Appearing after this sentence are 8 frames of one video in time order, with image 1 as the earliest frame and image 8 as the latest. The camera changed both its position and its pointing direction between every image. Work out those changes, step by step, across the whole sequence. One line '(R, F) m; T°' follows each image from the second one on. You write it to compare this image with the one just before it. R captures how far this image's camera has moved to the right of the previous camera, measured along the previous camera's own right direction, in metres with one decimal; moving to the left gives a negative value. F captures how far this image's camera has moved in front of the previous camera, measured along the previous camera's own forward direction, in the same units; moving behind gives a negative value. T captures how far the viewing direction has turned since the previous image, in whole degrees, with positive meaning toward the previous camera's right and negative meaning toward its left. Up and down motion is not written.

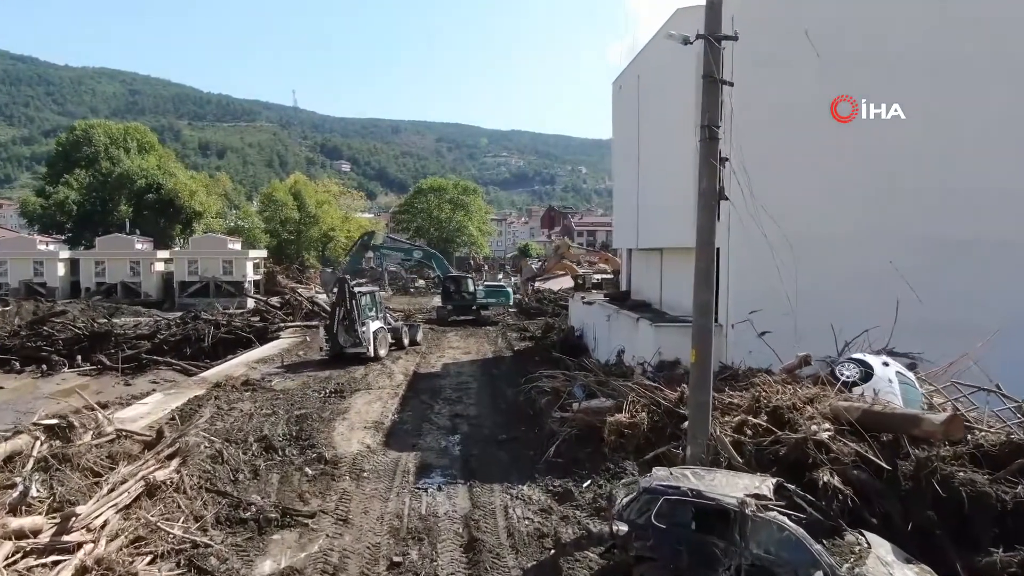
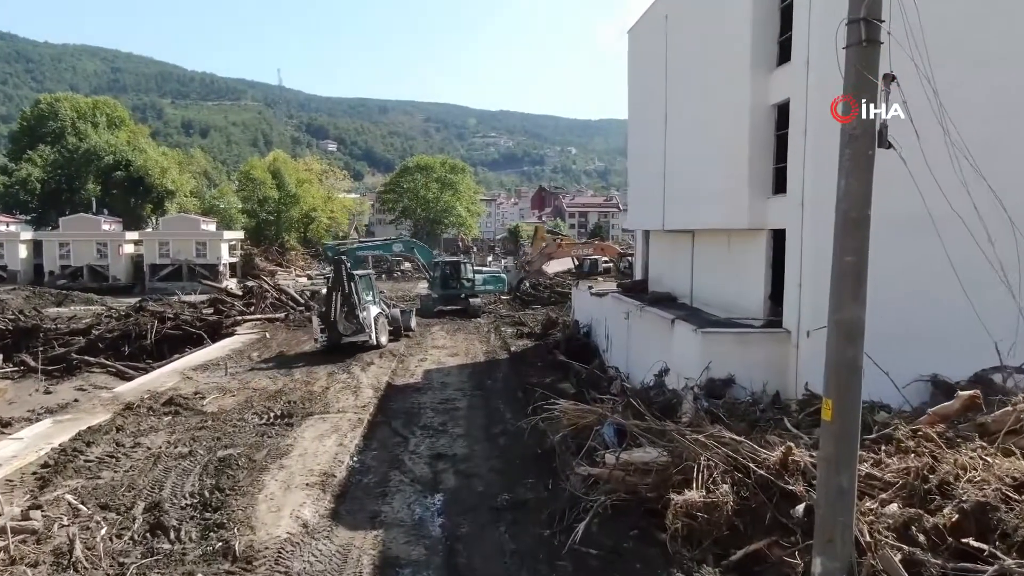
(-0.2, +3.5) m; +1°
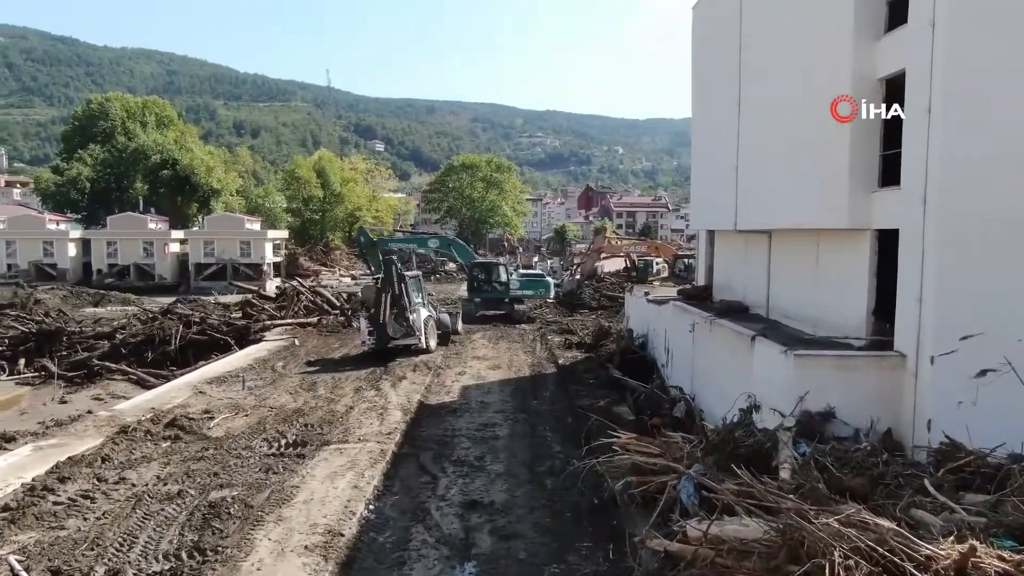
(-0.1, +1.7) m; -3°
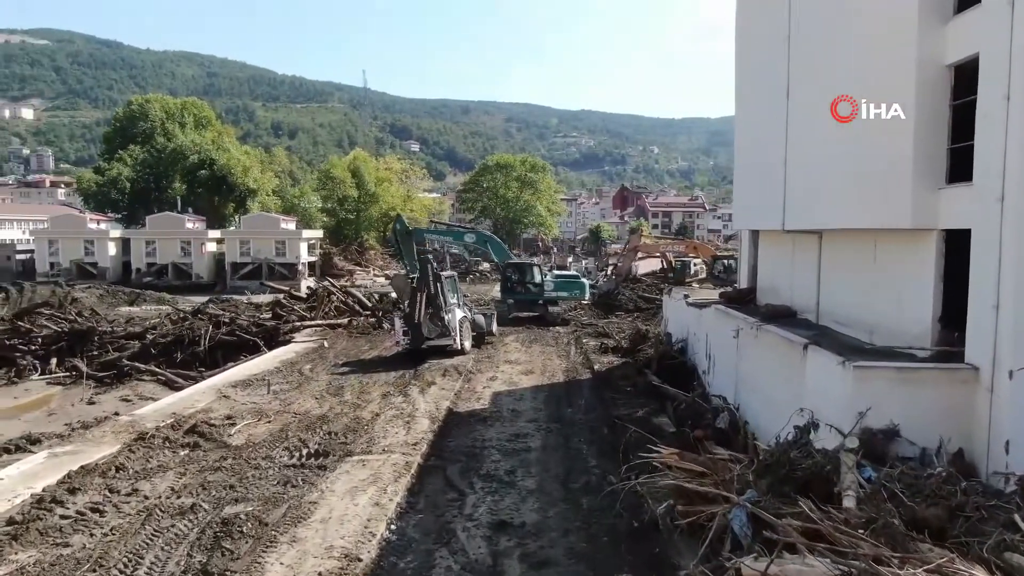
(0.0, +0.6) m; -2°
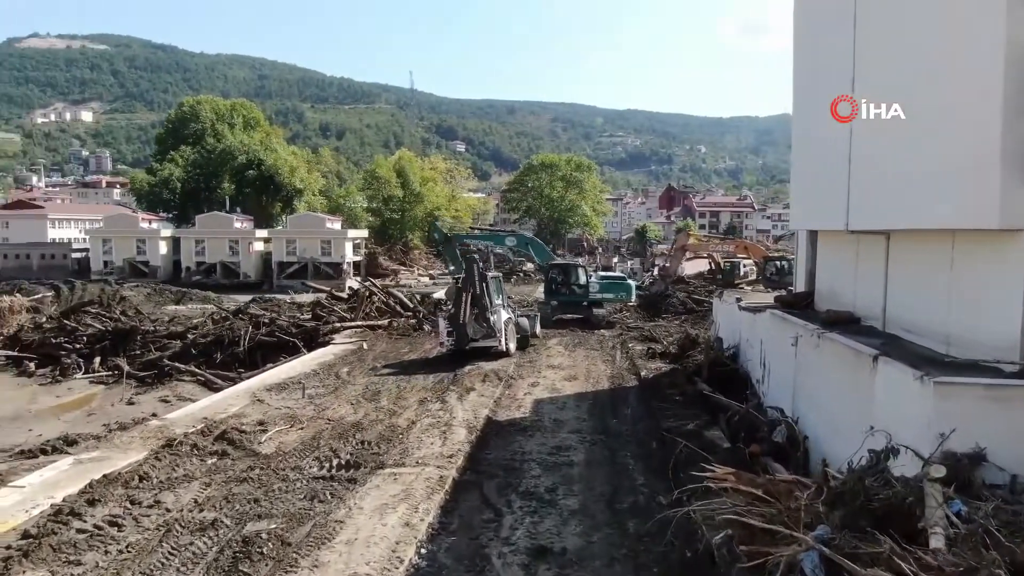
(0.0, +0.6) m; -3°
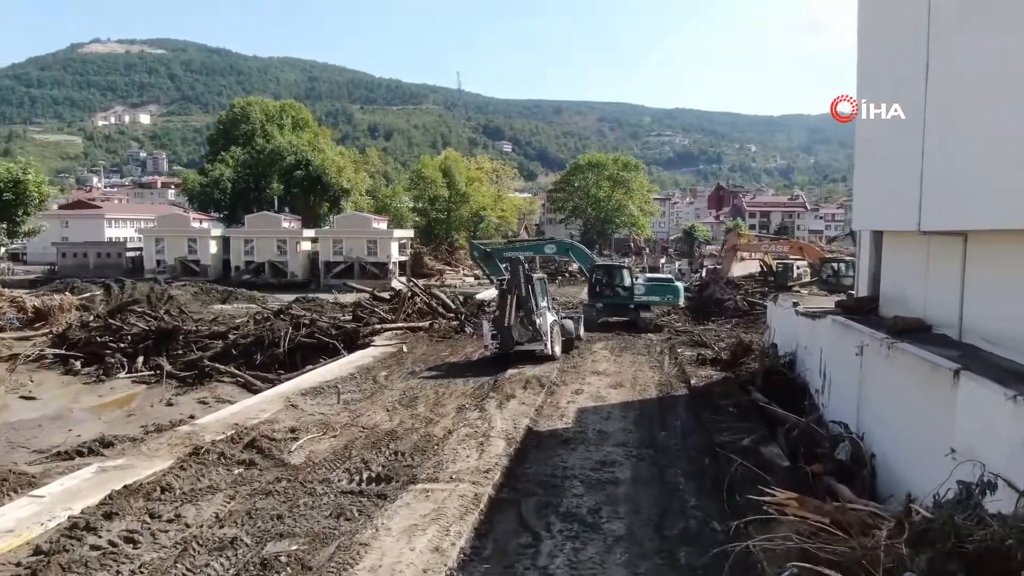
(0.0, +0.6) m; -3°
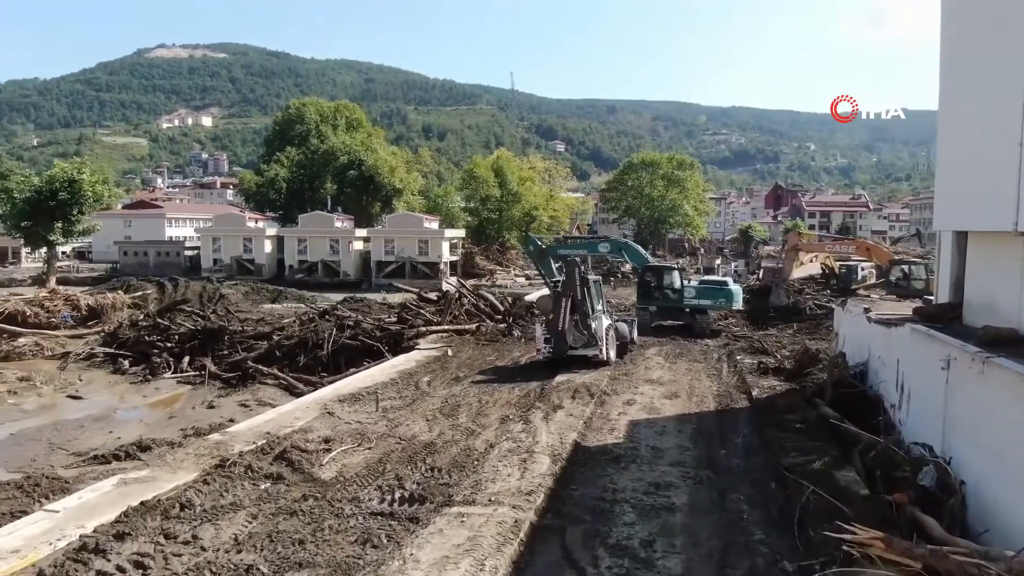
(+0.1, +0.7) m; -4°
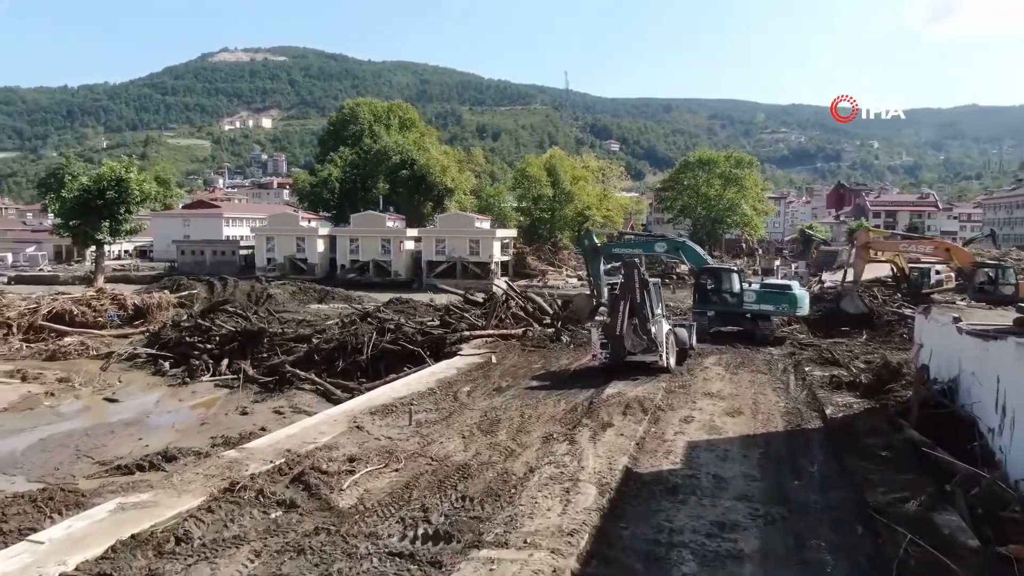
(+0.1, +1.1) m; -4°
